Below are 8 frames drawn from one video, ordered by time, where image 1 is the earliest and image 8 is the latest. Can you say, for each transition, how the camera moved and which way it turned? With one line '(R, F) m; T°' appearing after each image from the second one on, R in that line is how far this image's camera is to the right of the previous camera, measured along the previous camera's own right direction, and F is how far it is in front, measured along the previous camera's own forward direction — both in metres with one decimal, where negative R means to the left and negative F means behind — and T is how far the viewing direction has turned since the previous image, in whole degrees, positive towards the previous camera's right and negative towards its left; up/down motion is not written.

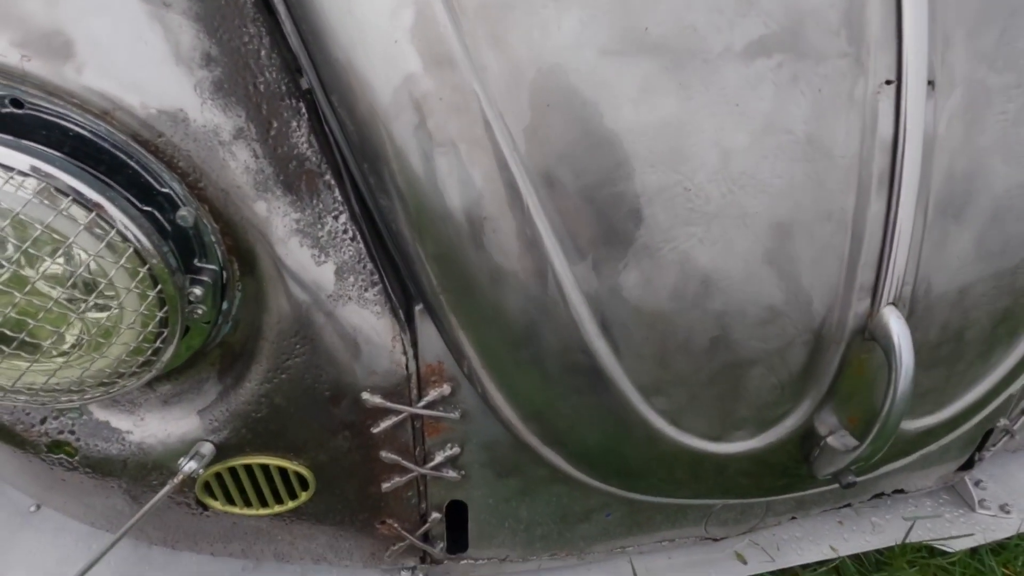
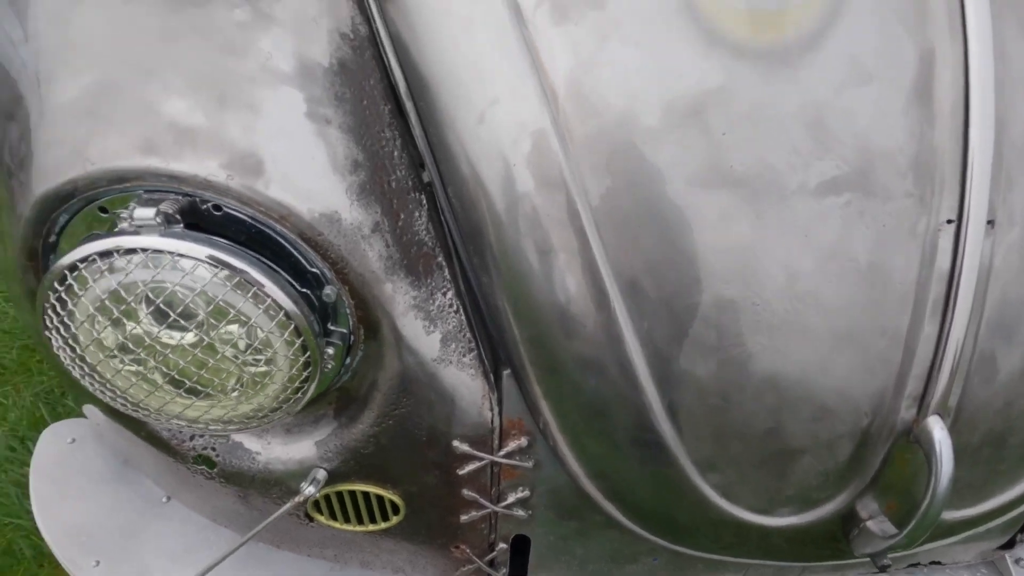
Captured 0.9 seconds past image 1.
(-0.1, -0.1) m; -4°
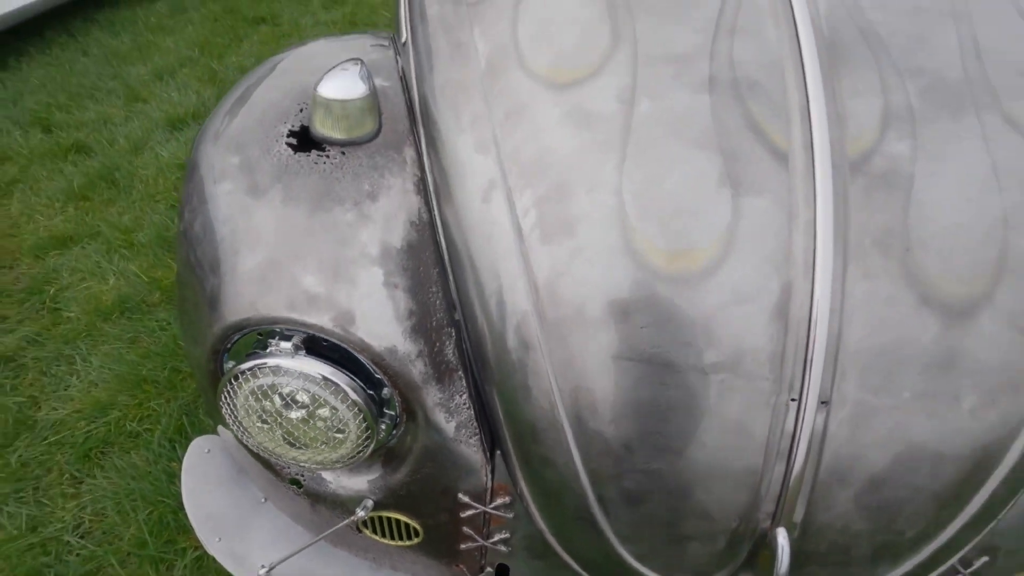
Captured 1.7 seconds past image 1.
(+0.1, -0.3) m; -7°
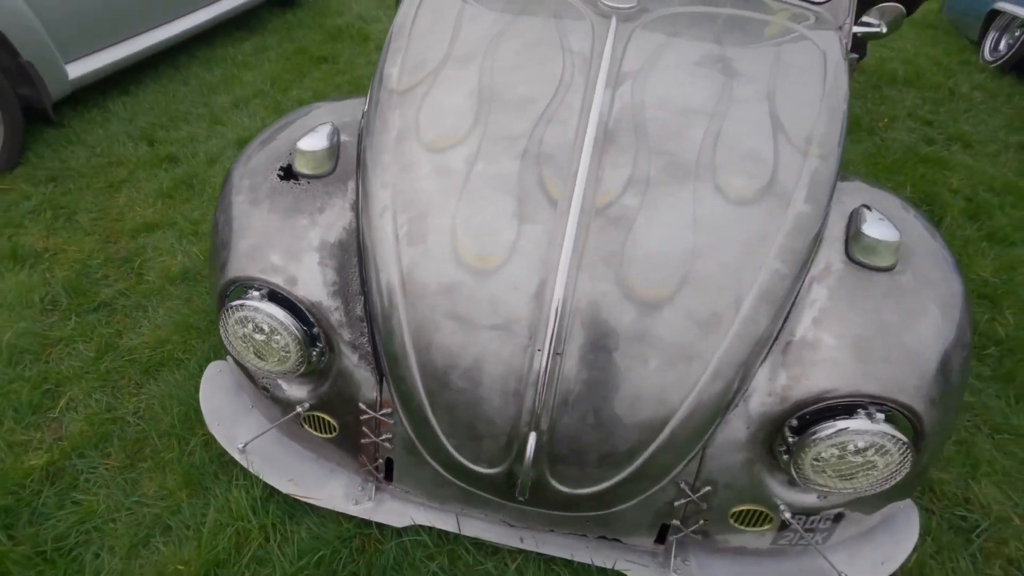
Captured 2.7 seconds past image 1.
(+0.5, -0.5) m; -6°
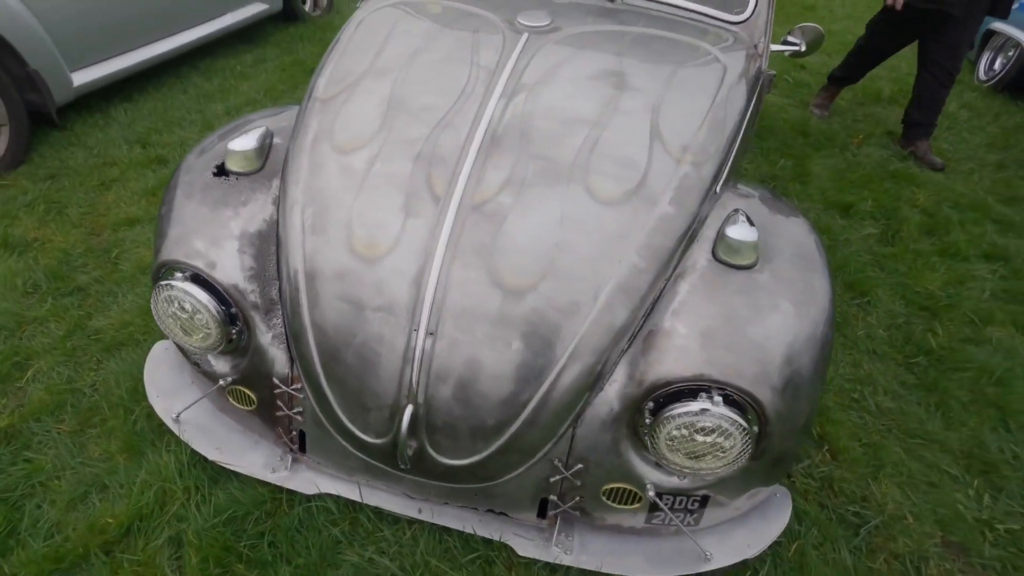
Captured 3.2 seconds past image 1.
(+0.4, -0.1) m; -2°
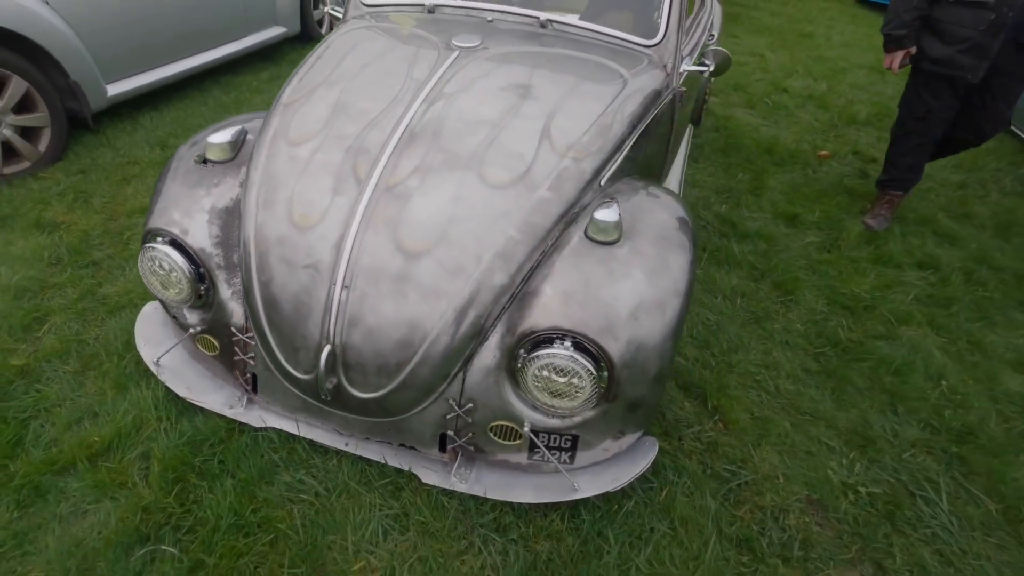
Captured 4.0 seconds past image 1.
(+0.4, -0.3) m; -3°
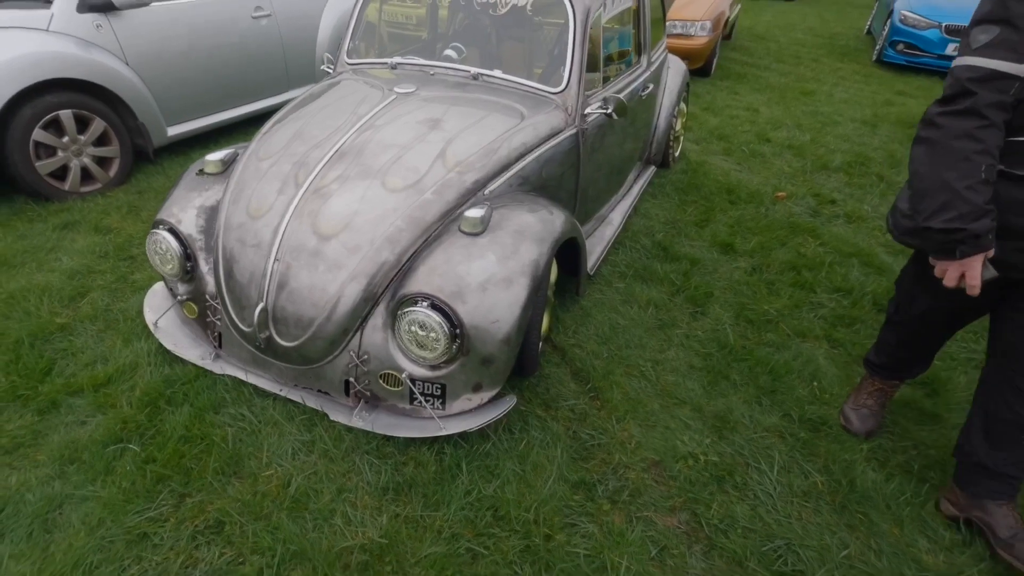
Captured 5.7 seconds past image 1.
(+0.8, -0.5) m; -6°
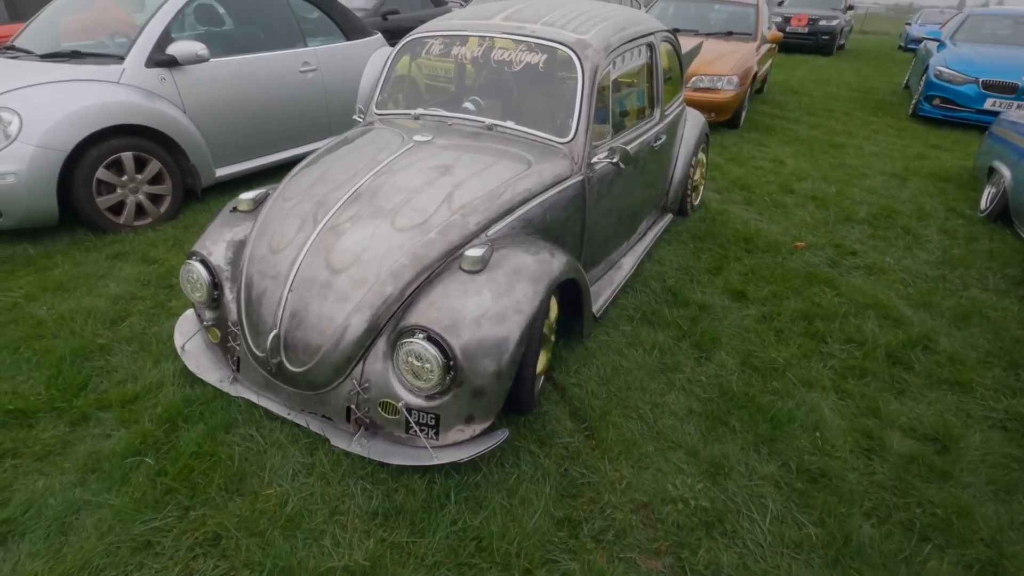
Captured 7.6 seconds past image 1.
(+0.2, -0.1) m; -4°
